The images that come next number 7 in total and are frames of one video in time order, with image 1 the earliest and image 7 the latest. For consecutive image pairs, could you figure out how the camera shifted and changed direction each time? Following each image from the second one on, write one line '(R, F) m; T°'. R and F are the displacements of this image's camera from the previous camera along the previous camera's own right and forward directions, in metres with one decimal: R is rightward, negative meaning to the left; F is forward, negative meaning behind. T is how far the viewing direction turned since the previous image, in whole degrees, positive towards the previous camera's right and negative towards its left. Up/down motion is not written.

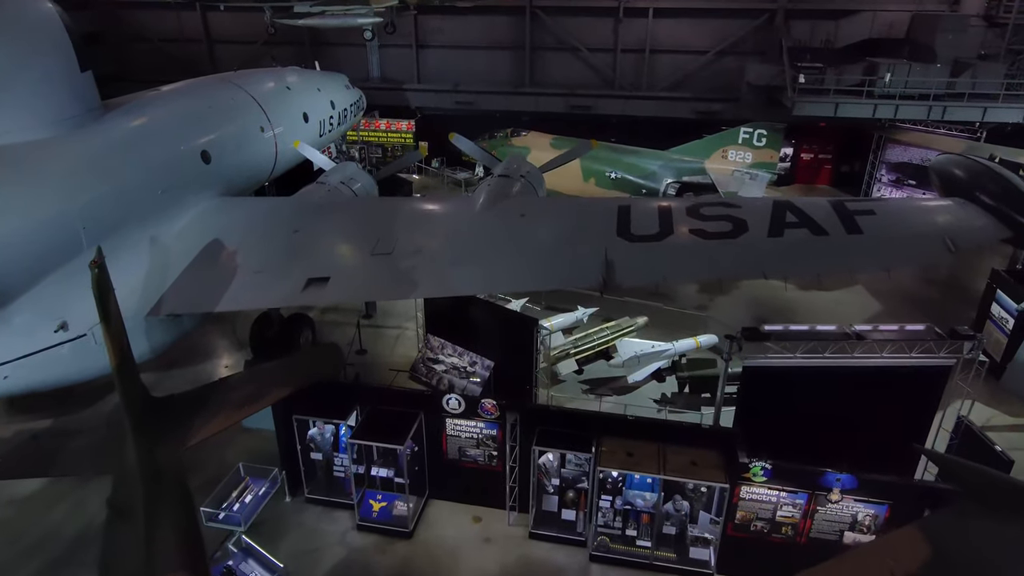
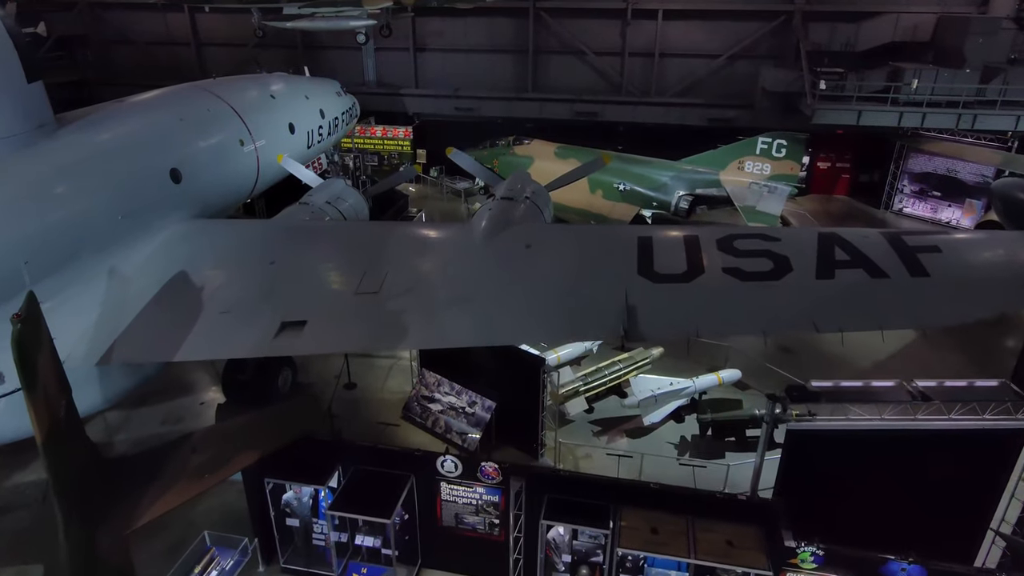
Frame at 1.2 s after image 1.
(0.0, +0.9) m; 0°
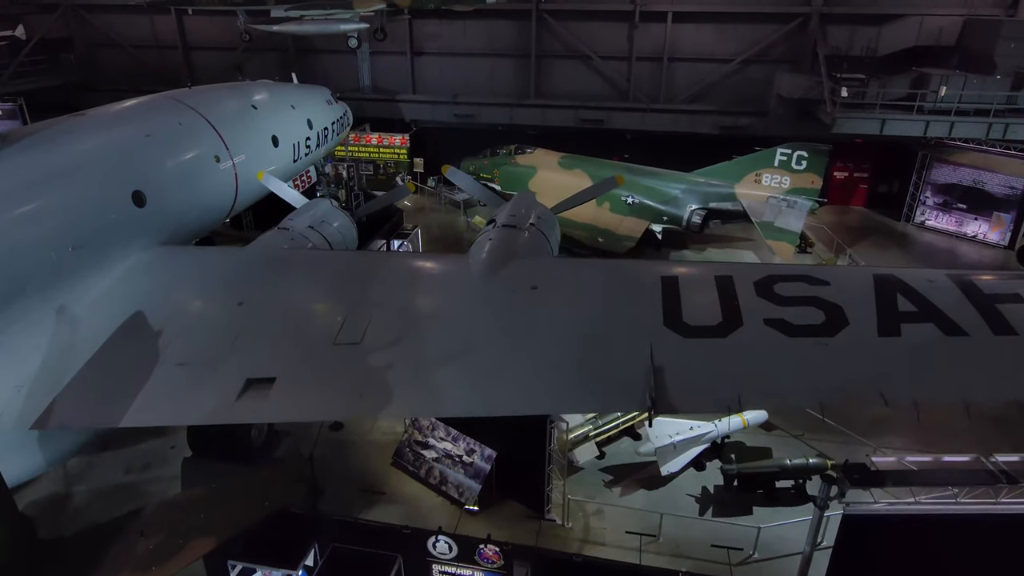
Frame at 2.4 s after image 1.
(0.0, +0.9) m; 0°
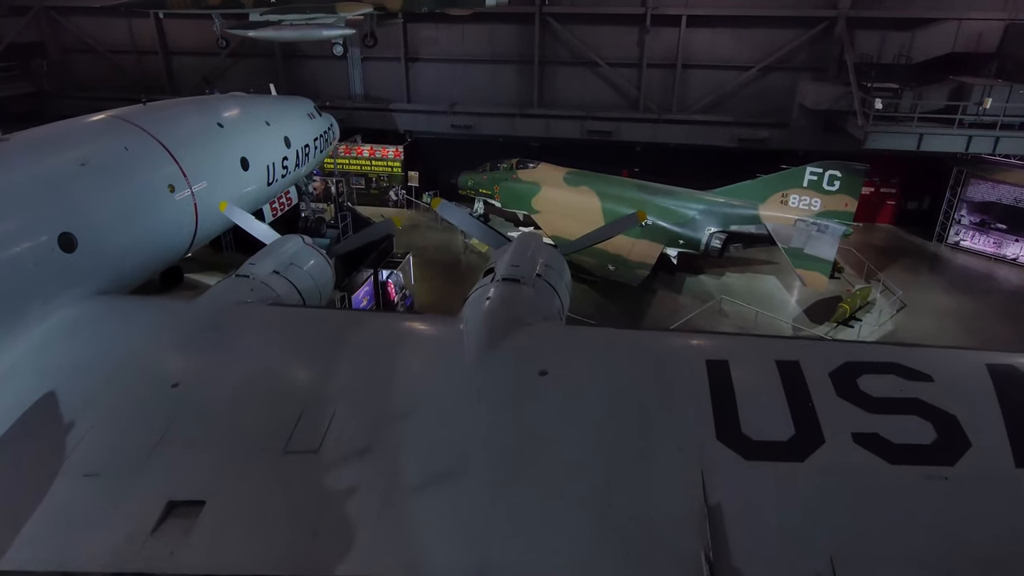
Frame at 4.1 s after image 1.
(0.0, +1.2) m; 0°
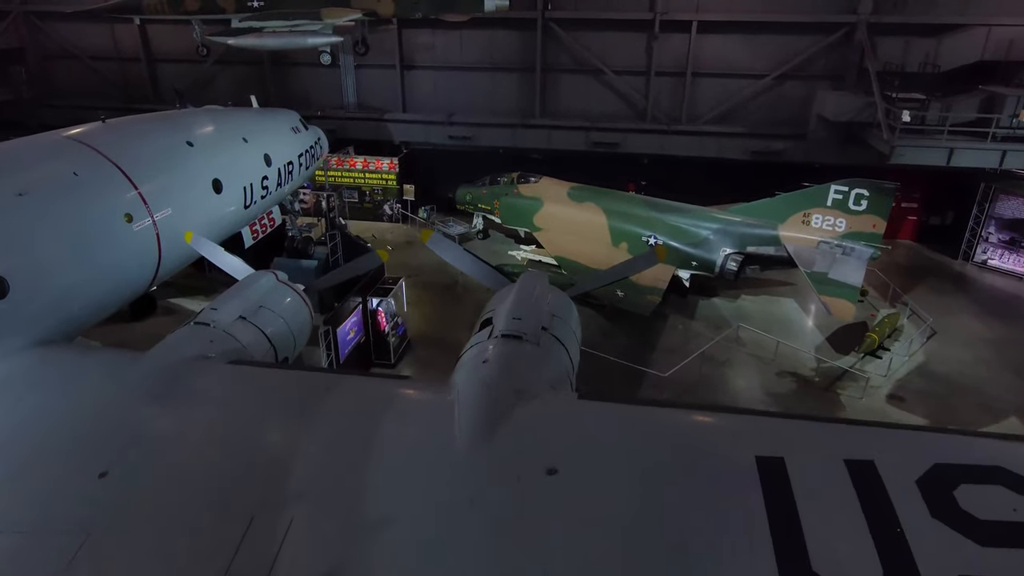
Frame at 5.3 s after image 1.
(0.0, +0.9) m; 0°
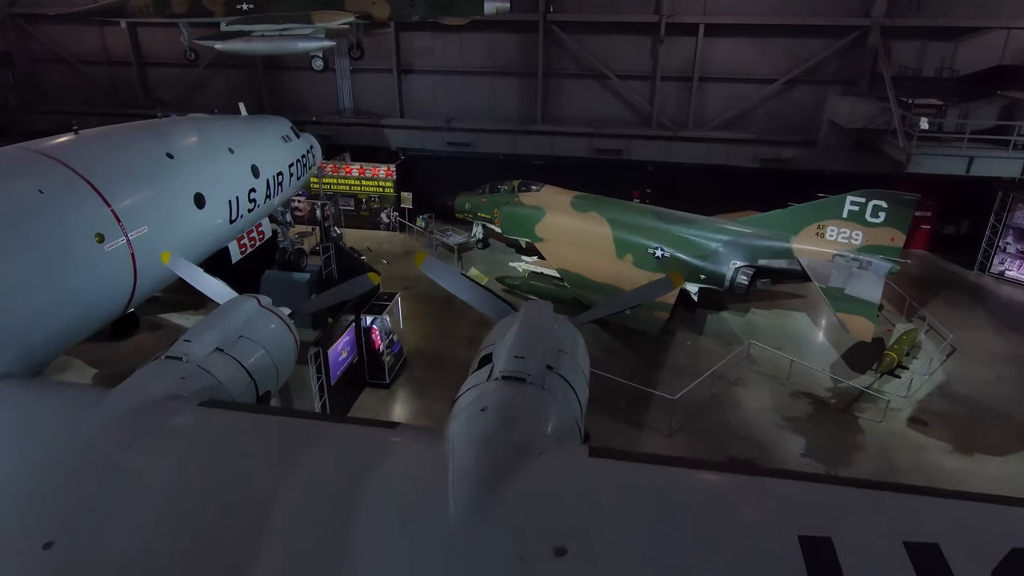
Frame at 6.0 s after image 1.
(0.0, +0.5) m; 0°
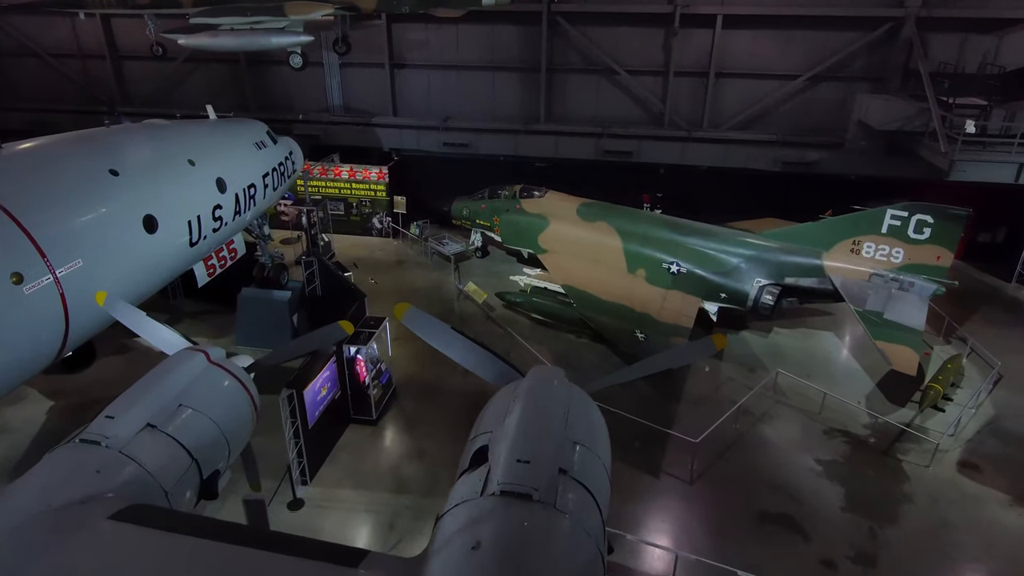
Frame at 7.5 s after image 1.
(0.0, +1.0) m; 0°
